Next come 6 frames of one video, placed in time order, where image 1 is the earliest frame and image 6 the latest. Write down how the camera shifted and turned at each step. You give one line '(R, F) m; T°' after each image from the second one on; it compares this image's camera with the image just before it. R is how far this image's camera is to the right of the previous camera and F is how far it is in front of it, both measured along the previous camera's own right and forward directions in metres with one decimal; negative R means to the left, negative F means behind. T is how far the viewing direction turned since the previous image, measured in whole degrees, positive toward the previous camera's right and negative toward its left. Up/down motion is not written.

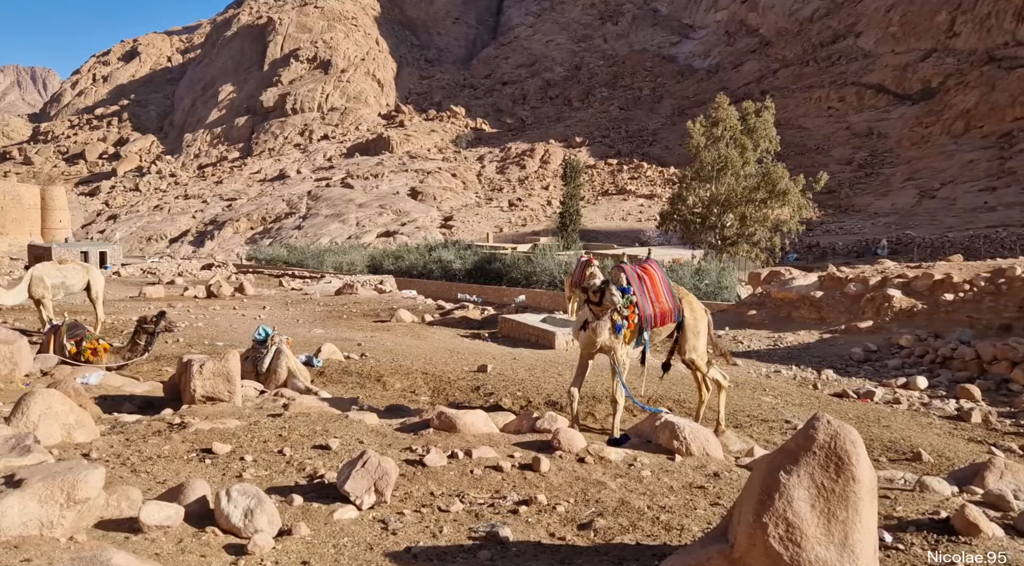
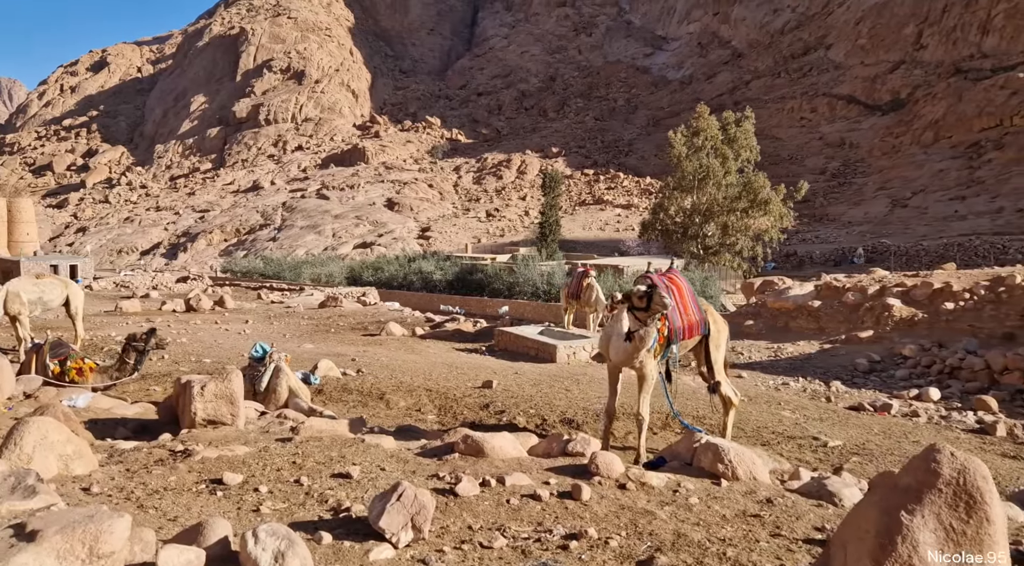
(-0.2, +0.2) m; +2°
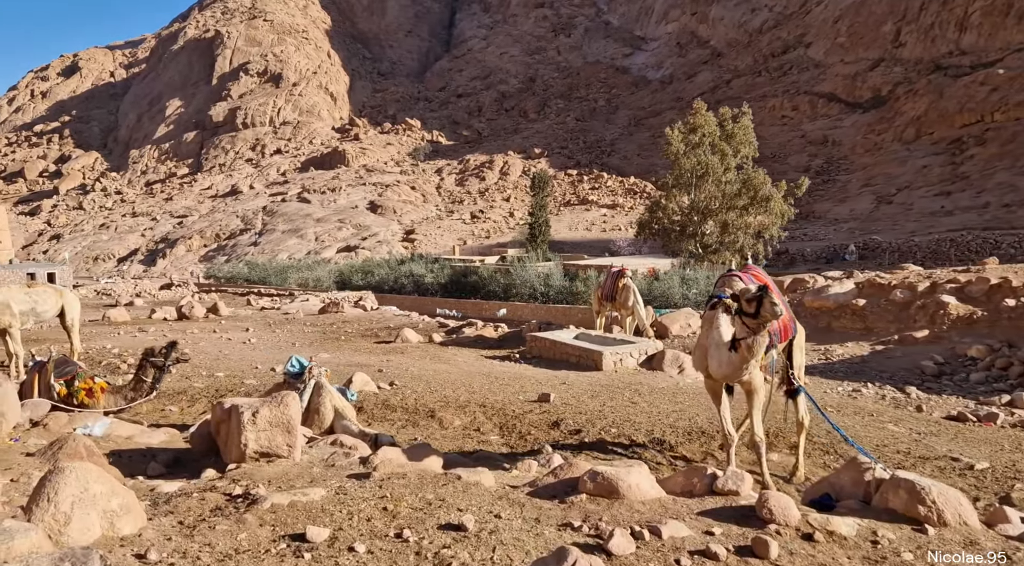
(-0.6, +0.6) m; +1°
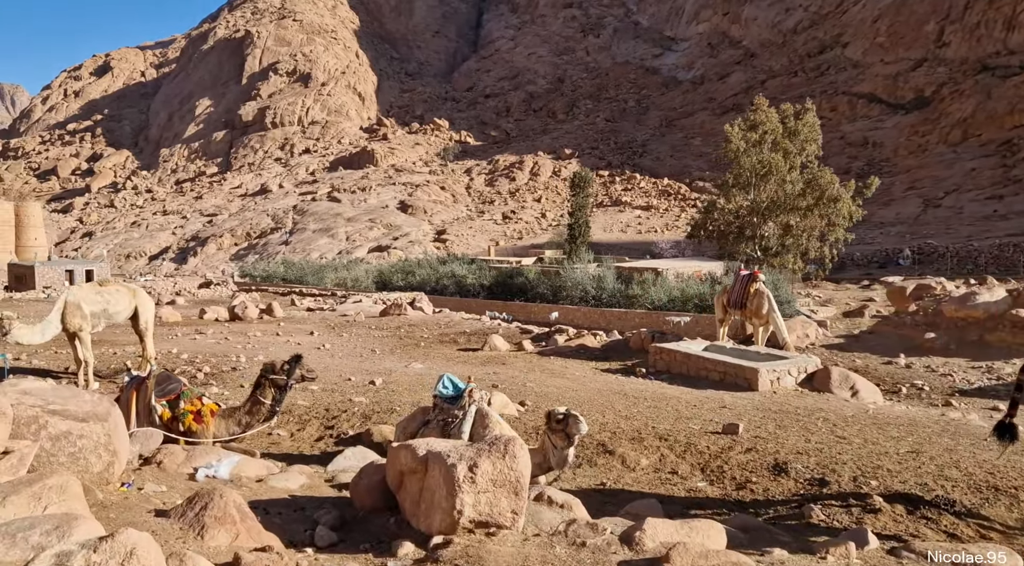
(-0.9, +1.0) m; -2°
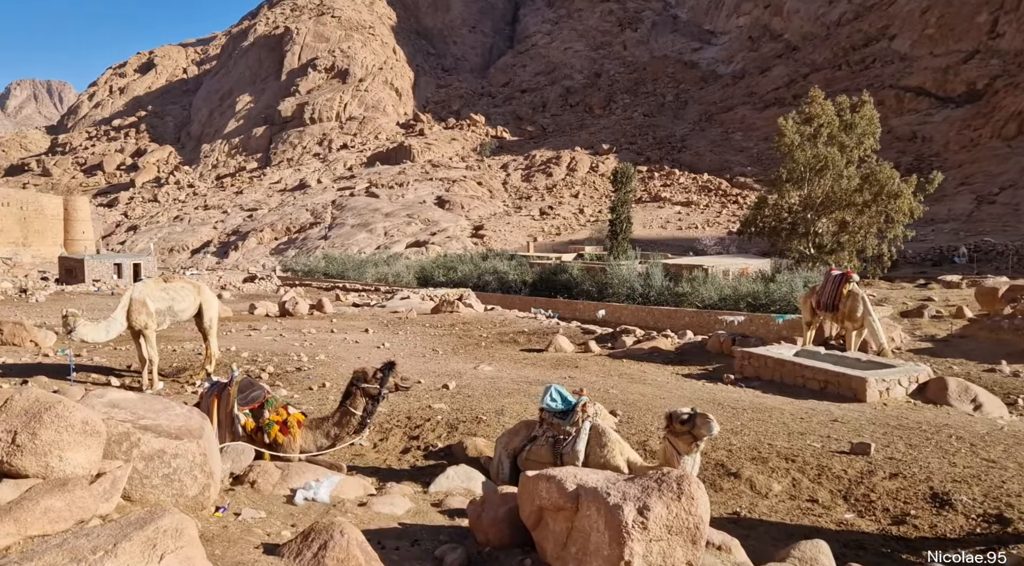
(-0.4, +0.4) m; -2°
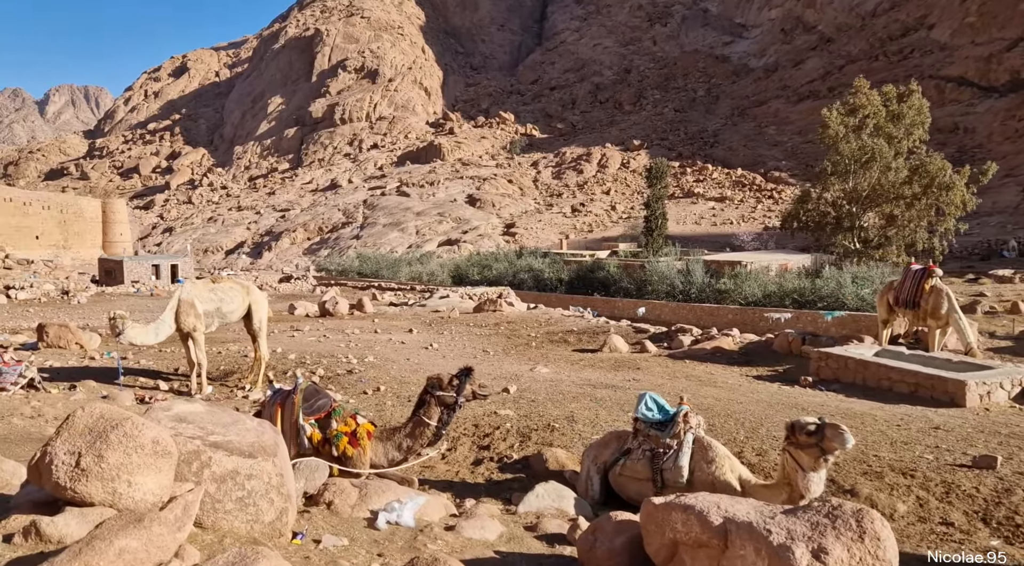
(-0.3, +0.3) m; -2°
